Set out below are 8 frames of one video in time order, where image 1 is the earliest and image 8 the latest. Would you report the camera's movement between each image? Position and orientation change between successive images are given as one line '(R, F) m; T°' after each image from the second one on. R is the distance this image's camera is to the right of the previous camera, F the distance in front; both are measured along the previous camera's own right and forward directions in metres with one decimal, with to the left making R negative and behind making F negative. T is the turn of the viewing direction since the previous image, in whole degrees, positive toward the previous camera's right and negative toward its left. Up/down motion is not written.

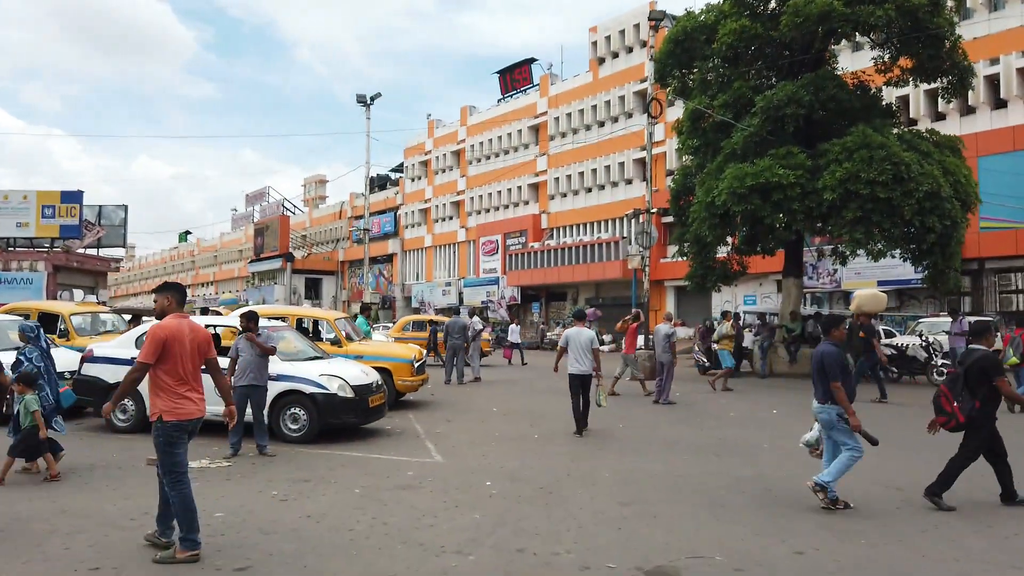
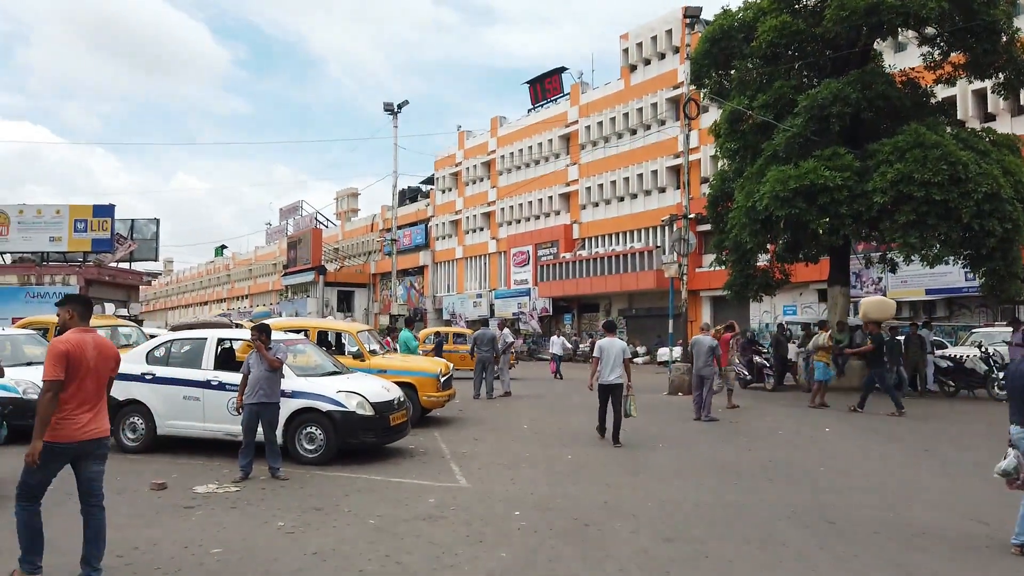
(0.0, +0.7) m; -2°
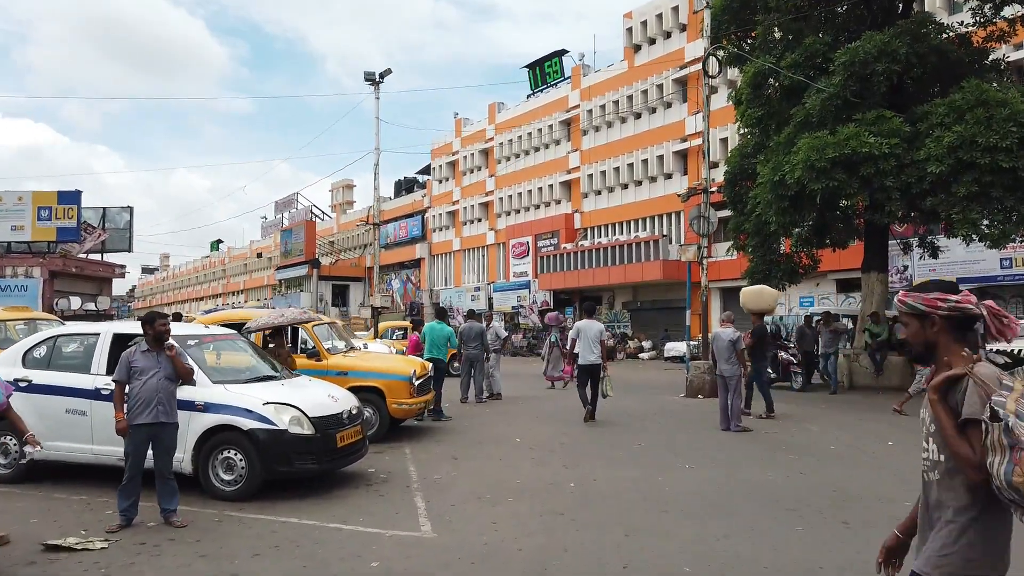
(+0.2, +2.3) m; 0°
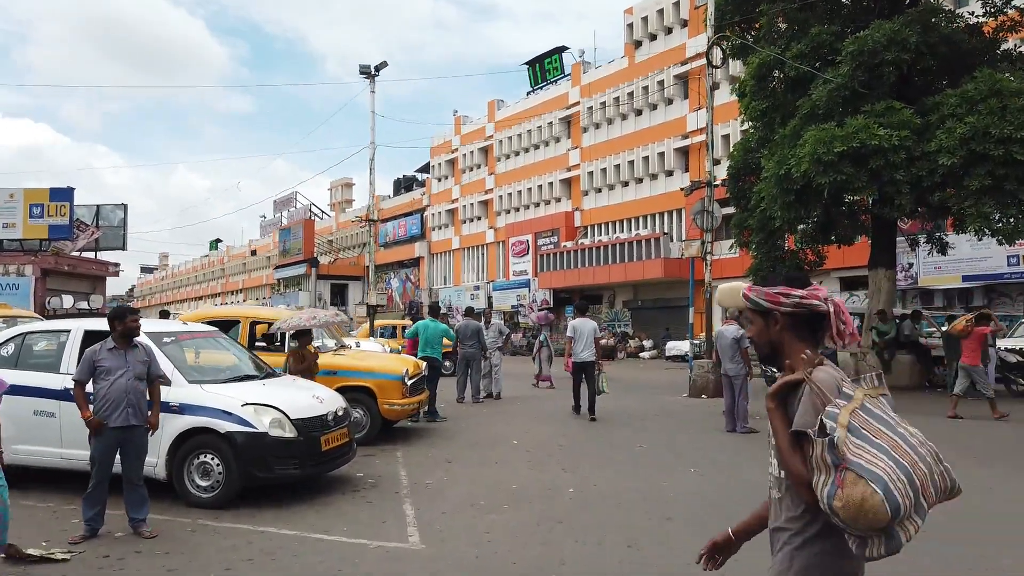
(0.0, +0.4) m; 0°
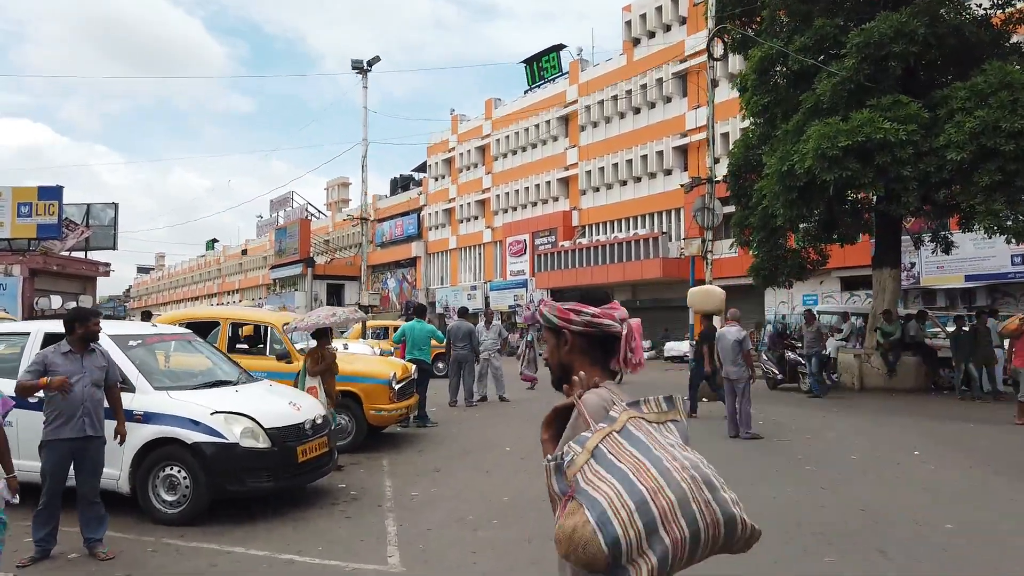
(+0.1, +0.4) m; 0°
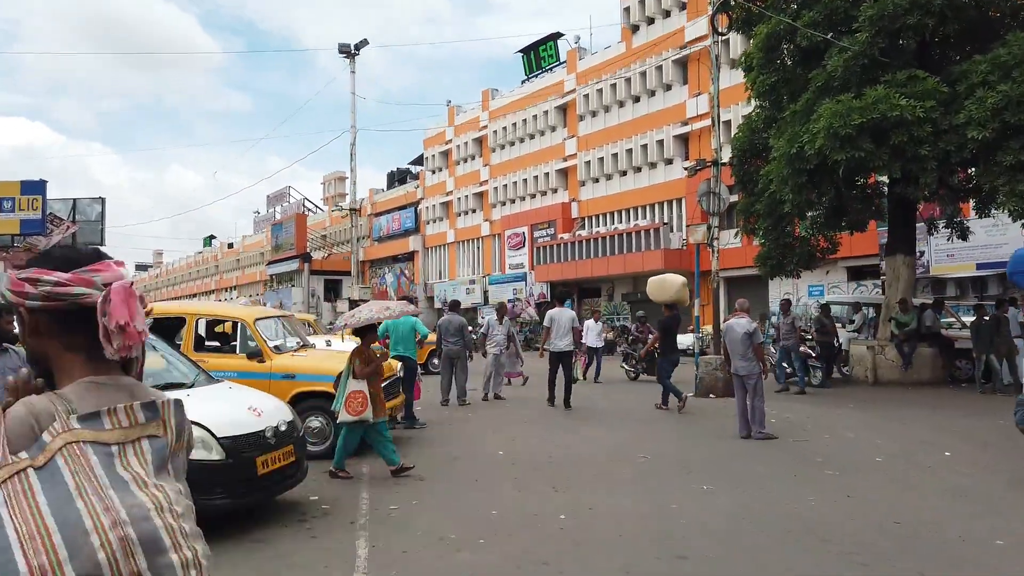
(+0.1, +0.8) m; 0°
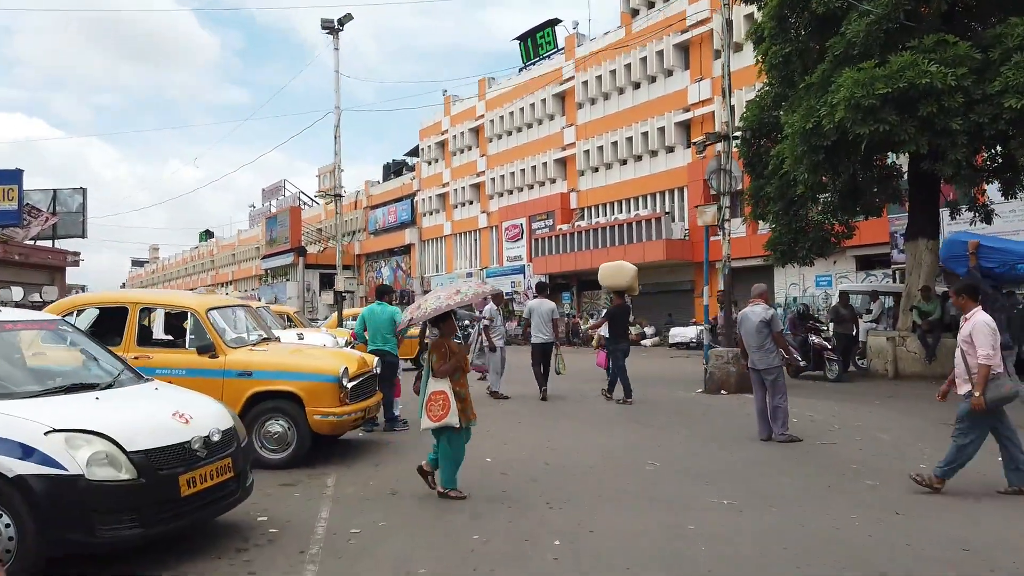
(+0.1, +1.1) m; 0°
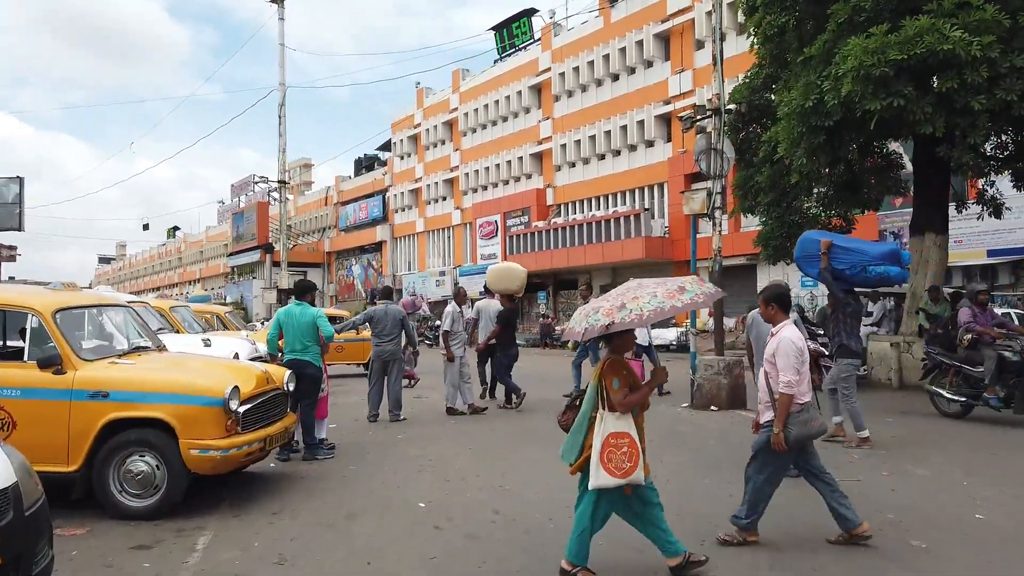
(+0.3, +1.7) m; +2°
